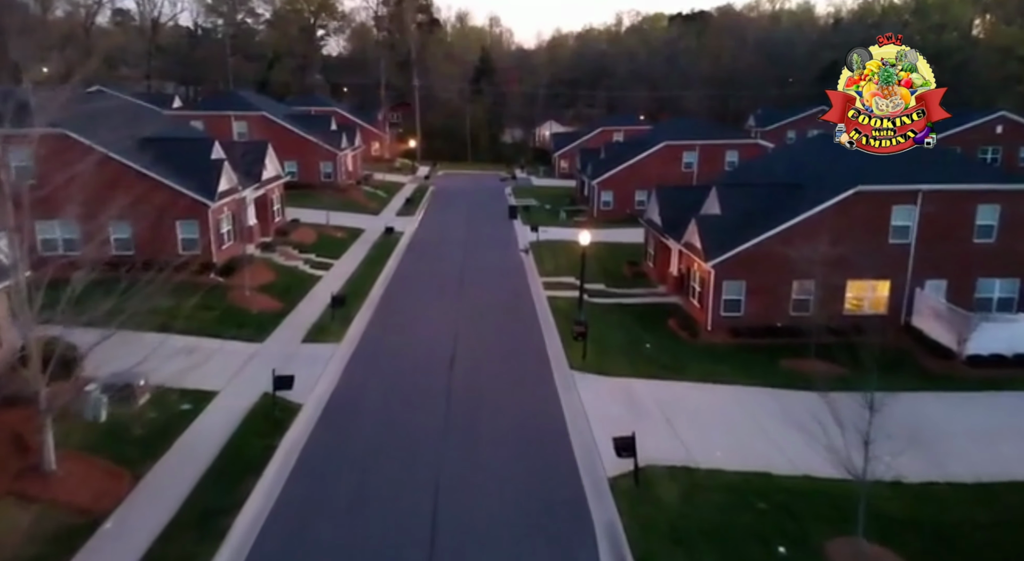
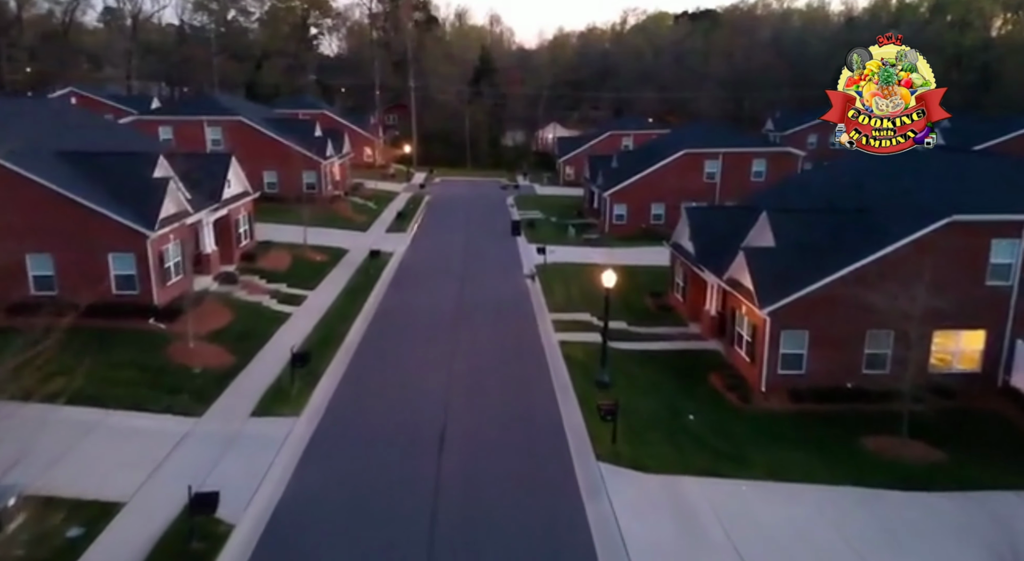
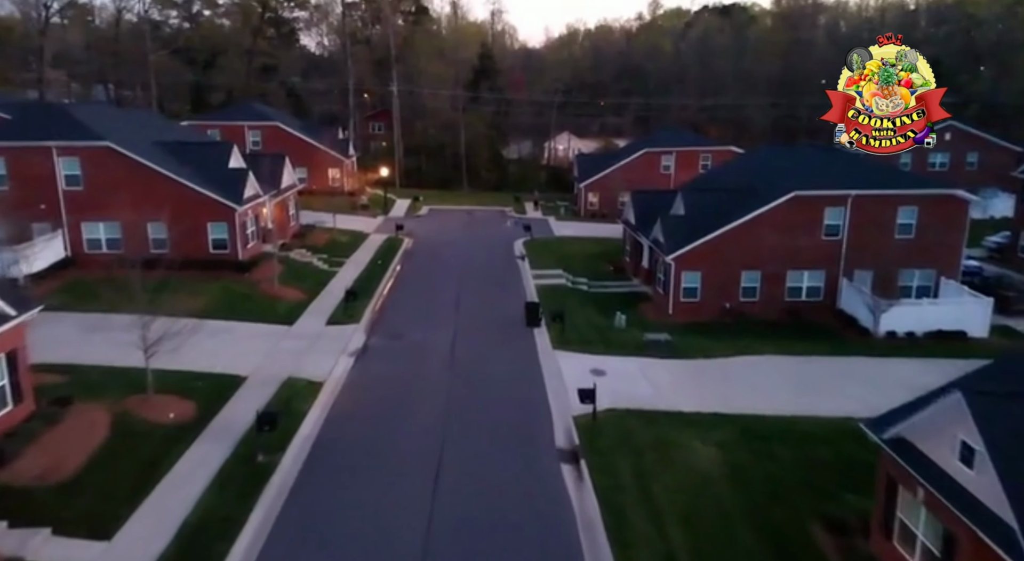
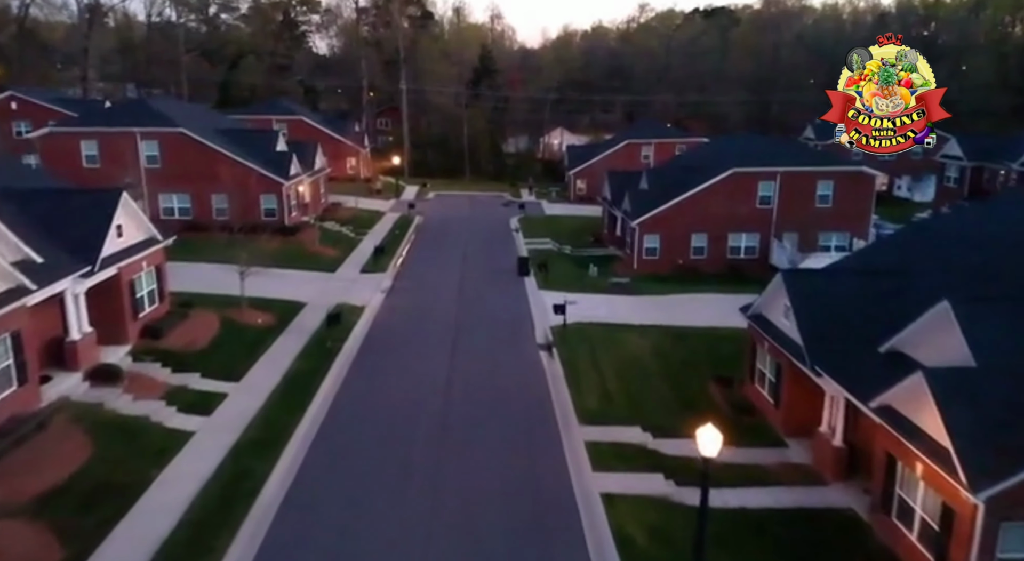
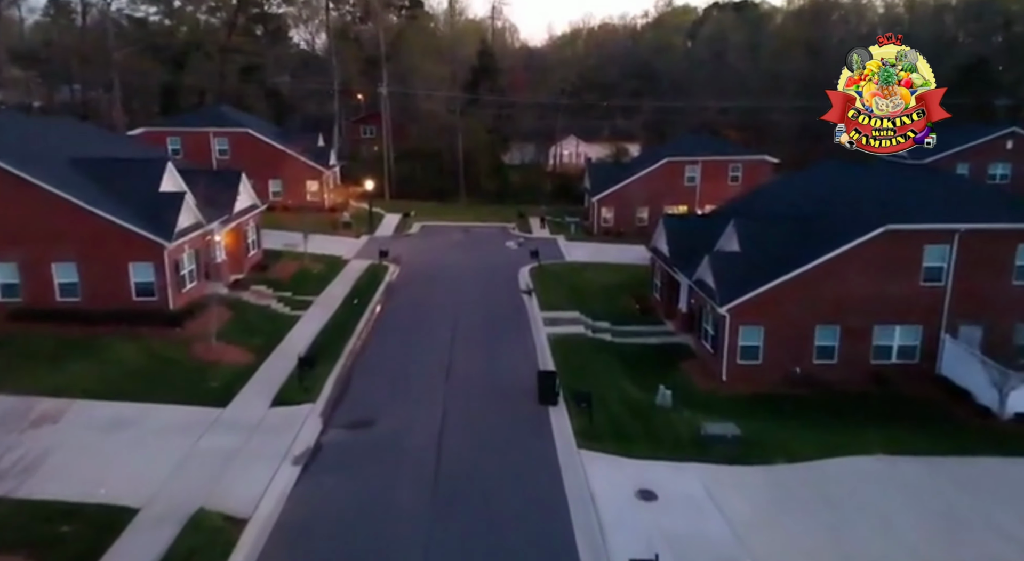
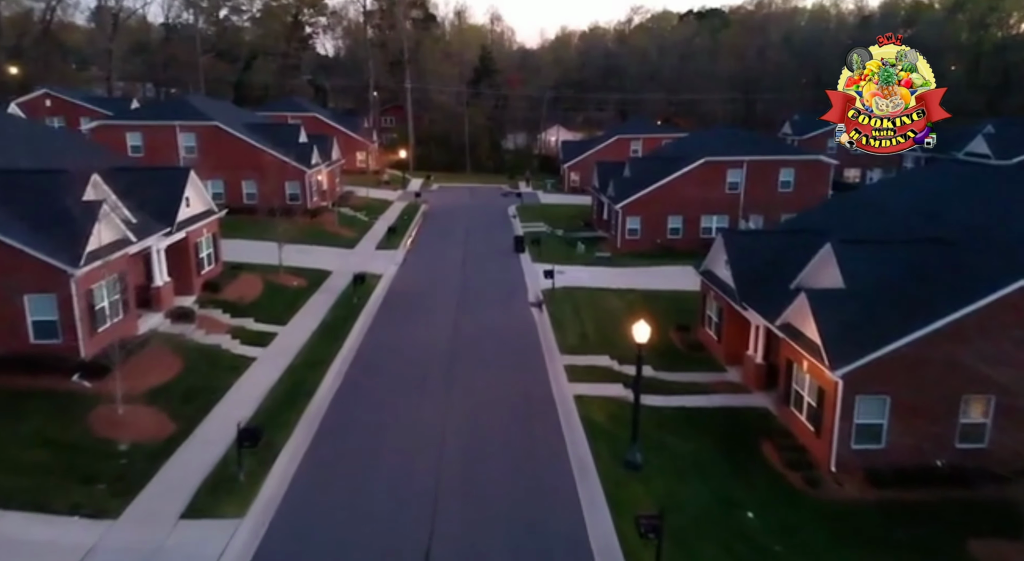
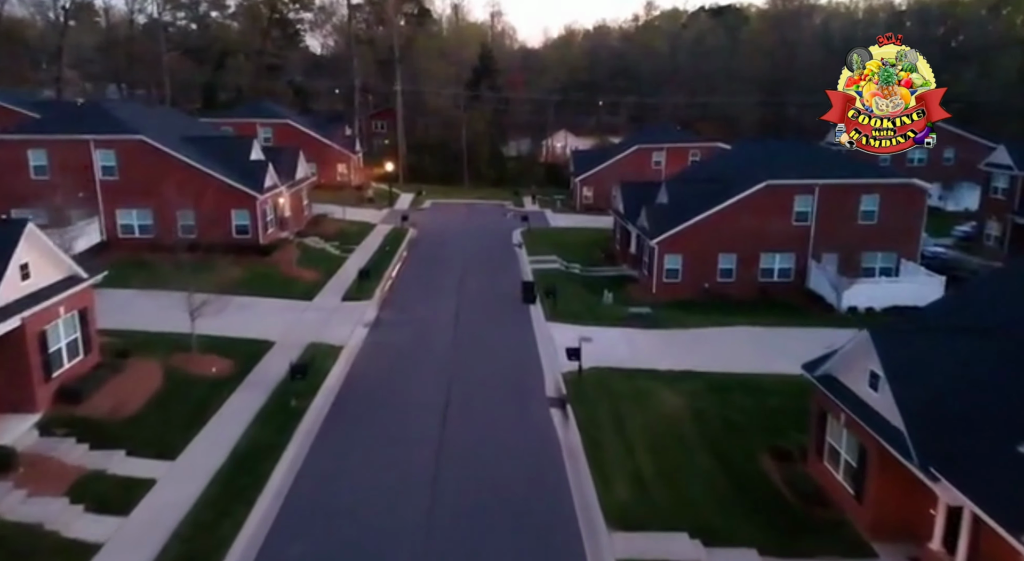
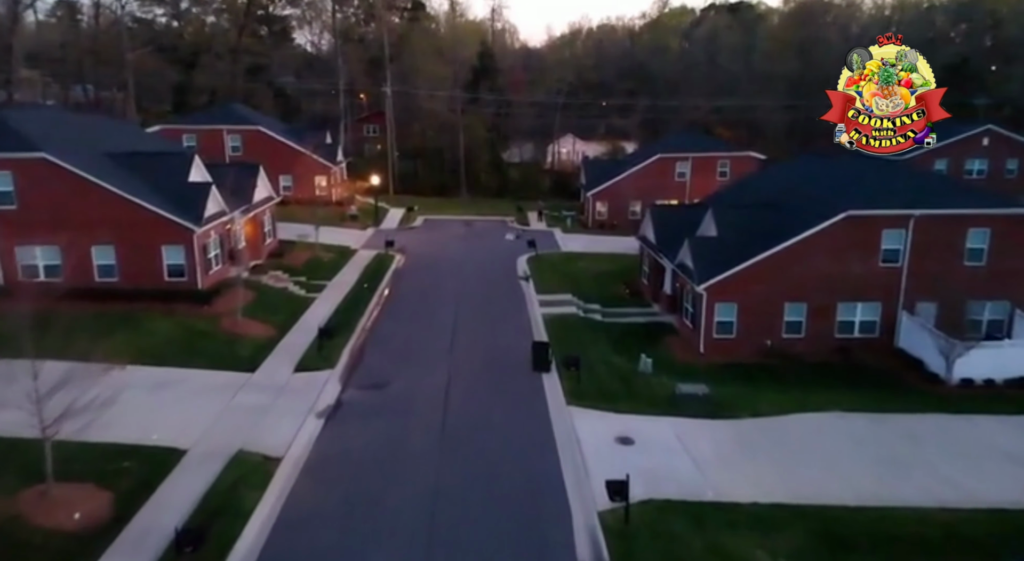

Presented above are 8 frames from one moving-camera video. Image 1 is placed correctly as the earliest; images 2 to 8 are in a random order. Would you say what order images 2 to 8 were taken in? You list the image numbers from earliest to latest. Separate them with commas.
2, 6, 4, 7, 3, 8, 5
